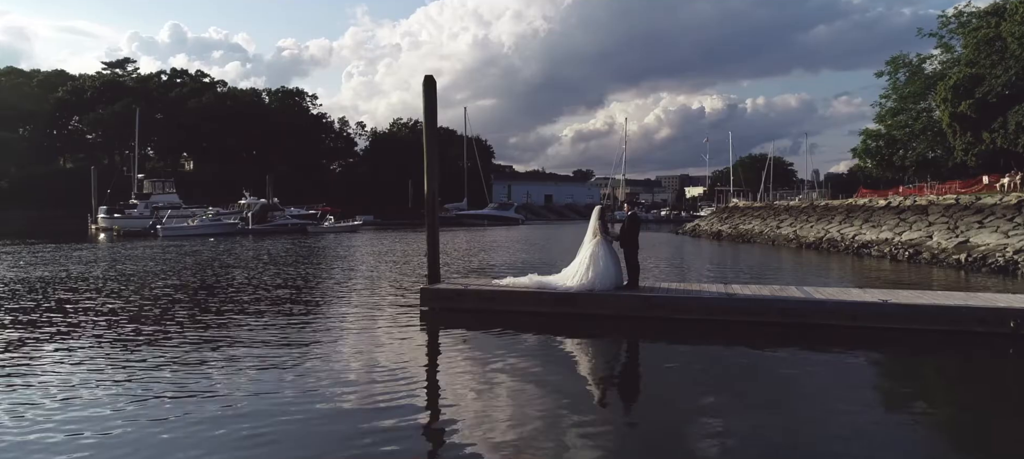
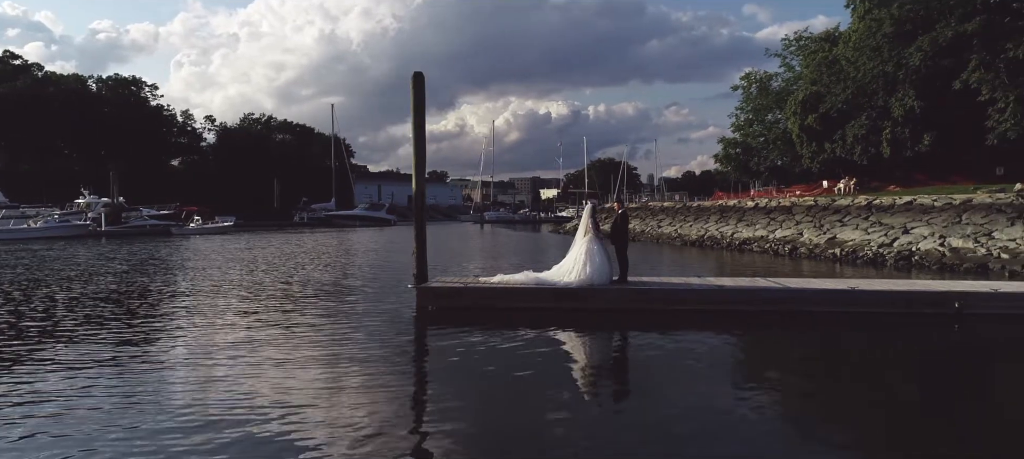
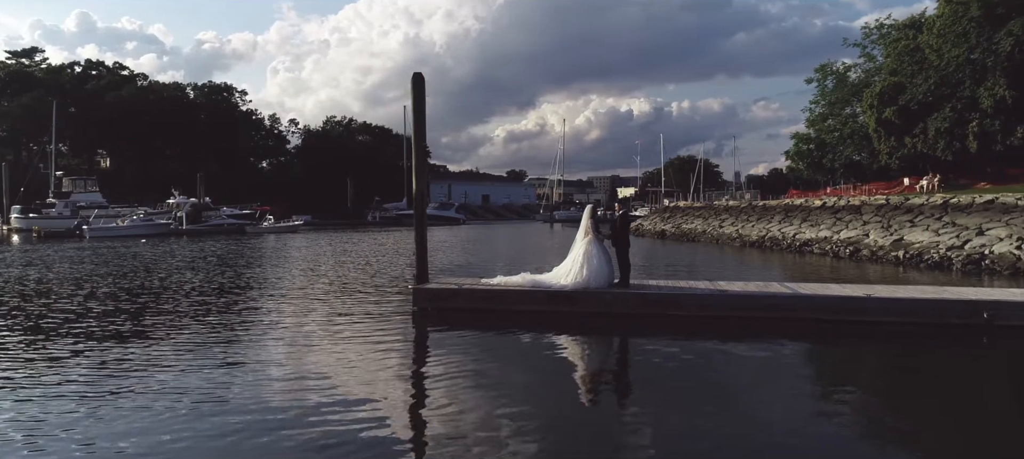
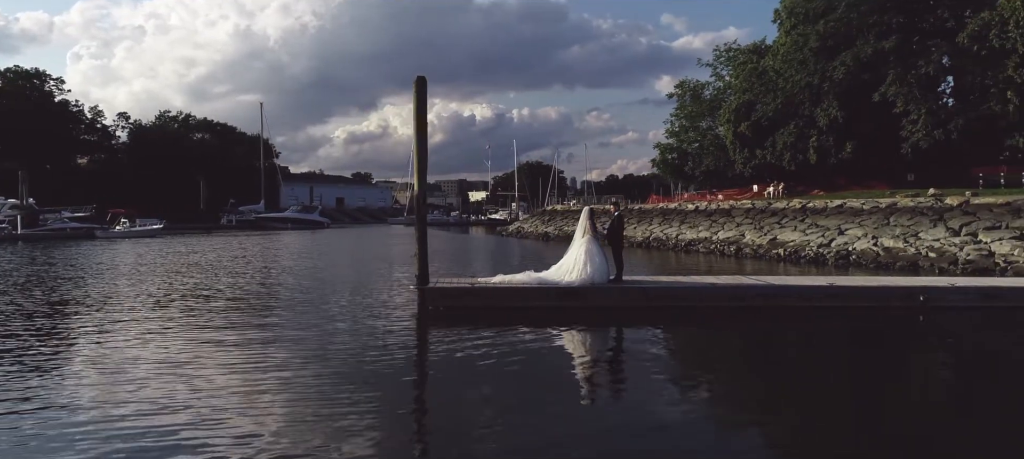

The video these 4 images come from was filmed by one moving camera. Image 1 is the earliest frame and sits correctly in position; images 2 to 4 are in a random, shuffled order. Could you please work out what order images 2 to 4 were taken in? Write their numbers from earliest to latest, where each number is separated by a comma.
3, 2, 4
